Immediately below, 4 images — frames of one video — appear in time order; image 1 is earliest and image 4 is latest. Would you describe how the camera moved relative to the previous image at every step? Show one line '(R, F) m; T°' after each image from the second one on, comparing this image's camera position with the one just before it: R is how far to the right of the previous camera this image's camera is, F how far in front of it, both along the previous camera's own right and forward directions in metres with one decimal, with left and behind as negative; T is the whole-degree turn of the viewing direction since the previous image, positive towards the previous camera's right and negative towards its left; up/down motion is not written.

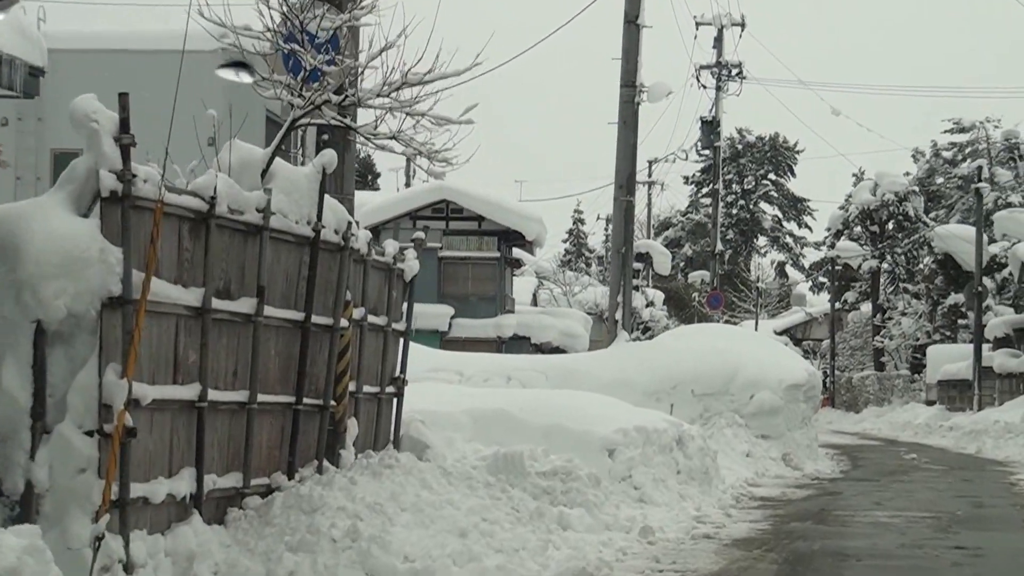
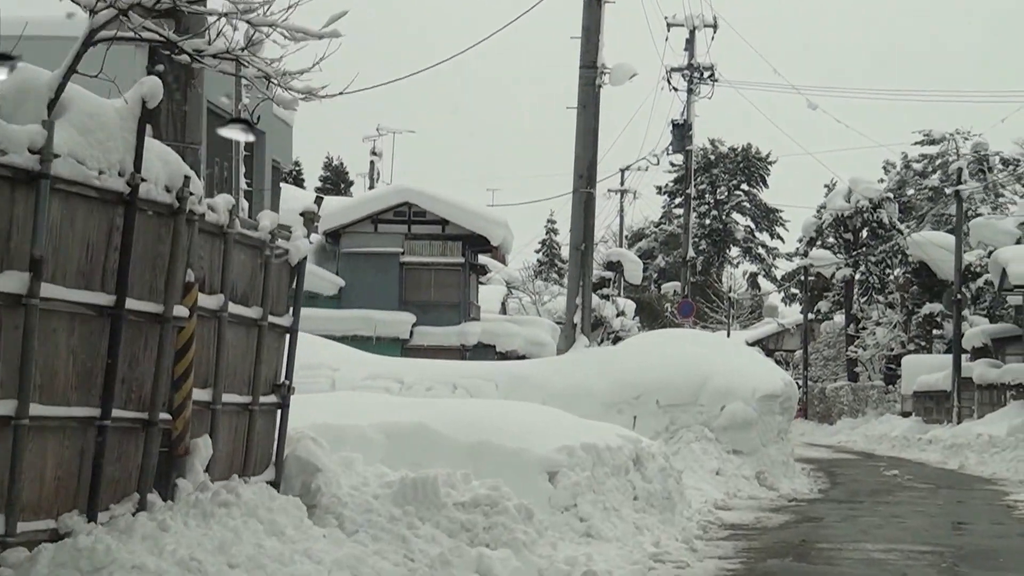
(+0.3, +1.9) m; +1°
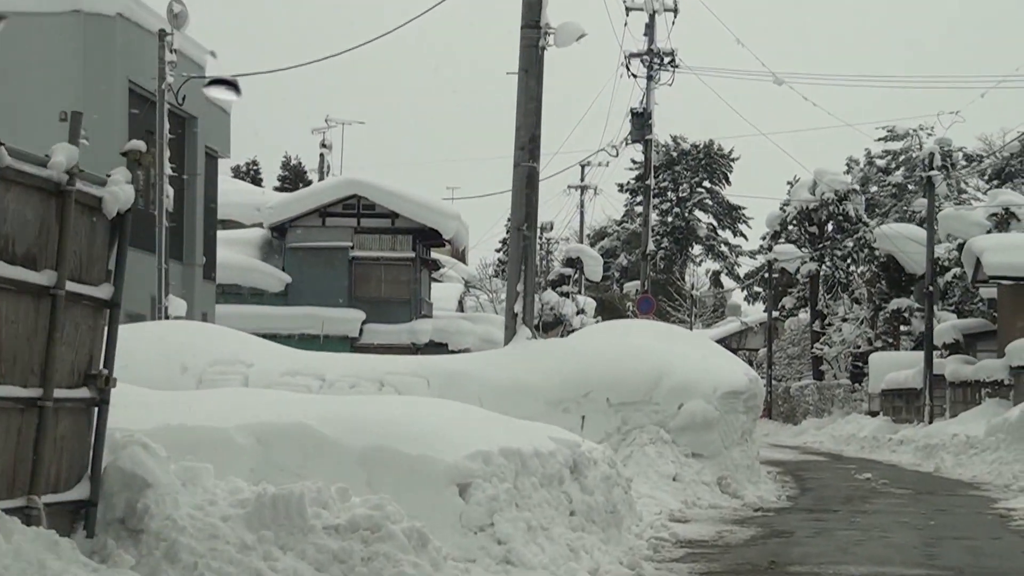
(+0.3, +1.7) m; +1°
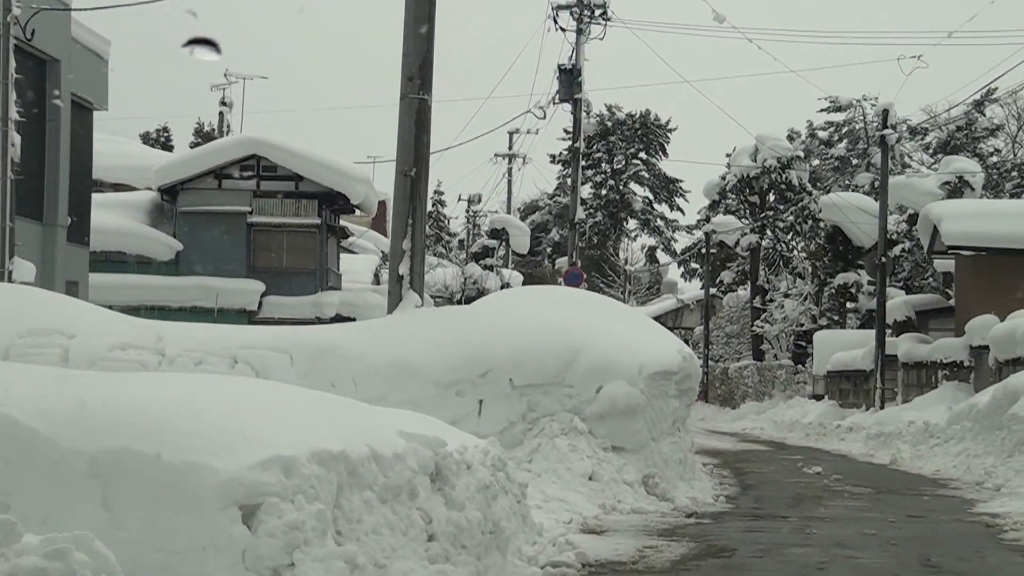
(+0.4, +2.4) m; +2°
